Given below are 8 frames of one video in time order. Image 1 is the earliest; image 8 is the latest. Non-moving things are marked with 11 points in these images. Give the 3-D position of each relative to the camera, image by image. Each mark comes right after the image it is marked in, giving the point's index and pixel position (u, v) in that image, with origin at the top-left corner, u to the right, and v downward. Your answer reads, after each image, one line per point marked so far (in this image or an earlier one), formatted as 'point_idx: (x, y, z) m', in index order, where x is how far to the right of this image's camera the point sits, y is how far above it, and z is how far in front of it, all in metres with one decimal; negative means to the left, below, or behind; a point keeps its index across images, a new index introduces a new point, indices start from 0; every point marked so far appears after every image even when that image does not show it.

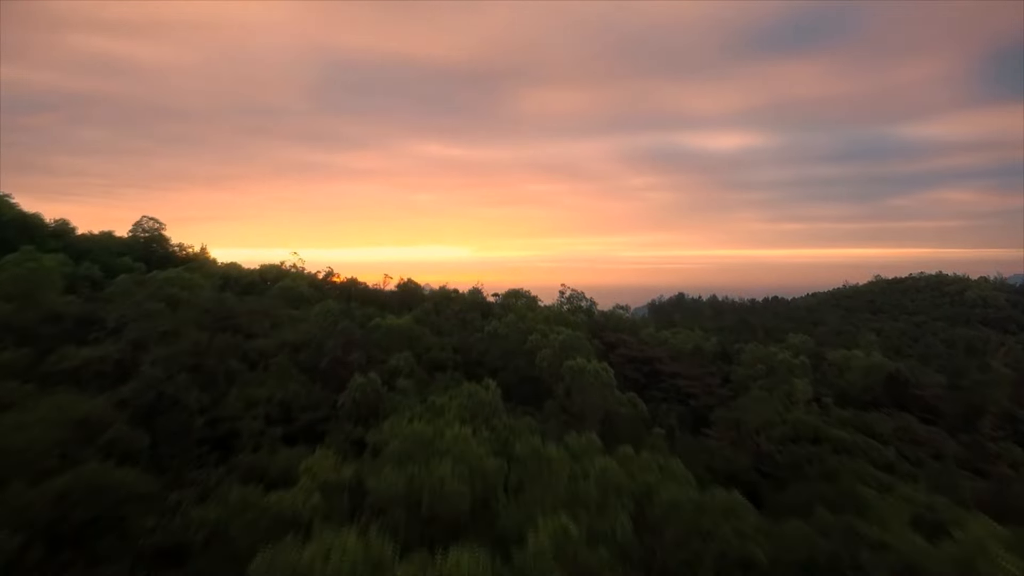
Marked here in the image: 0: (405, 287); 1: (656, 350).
0: (-2.3, 0.0, +14.0) m
1: (+3.4, -1.4, +15.0) m
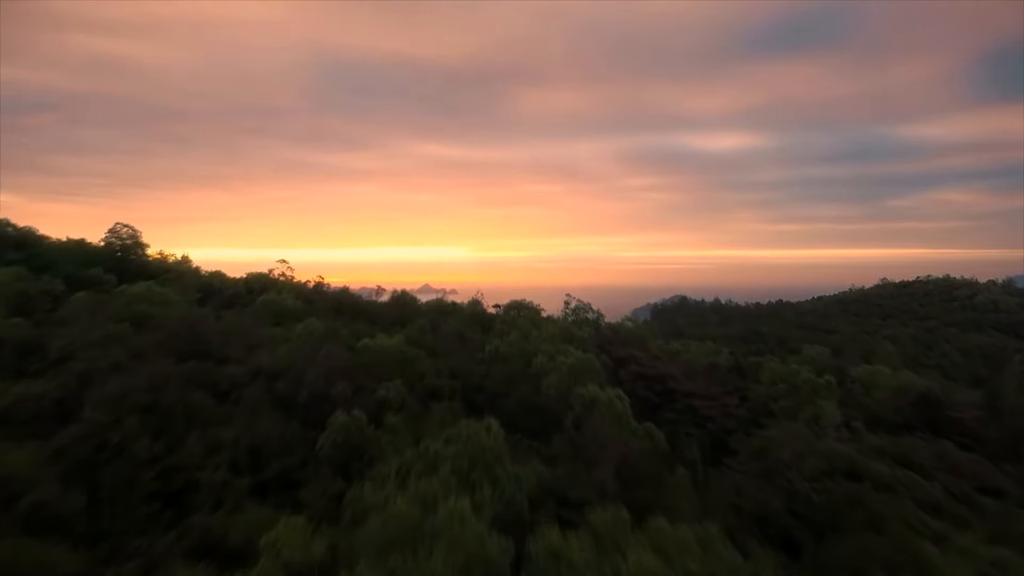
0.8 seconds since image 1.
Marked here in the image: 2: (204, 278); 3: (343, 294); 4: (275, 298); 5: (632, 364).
0: (-2.3, -0.3, +13.0) m
1: (+3.4, -1.7, +14.0) m
2: (-6.9, +0.2, +14.3) m
3: (-4.0, -0.2, +15.0) m
4: (-4.9, -0.2, +13.3) m
5: (+2.5, -1.7, +13.6) m
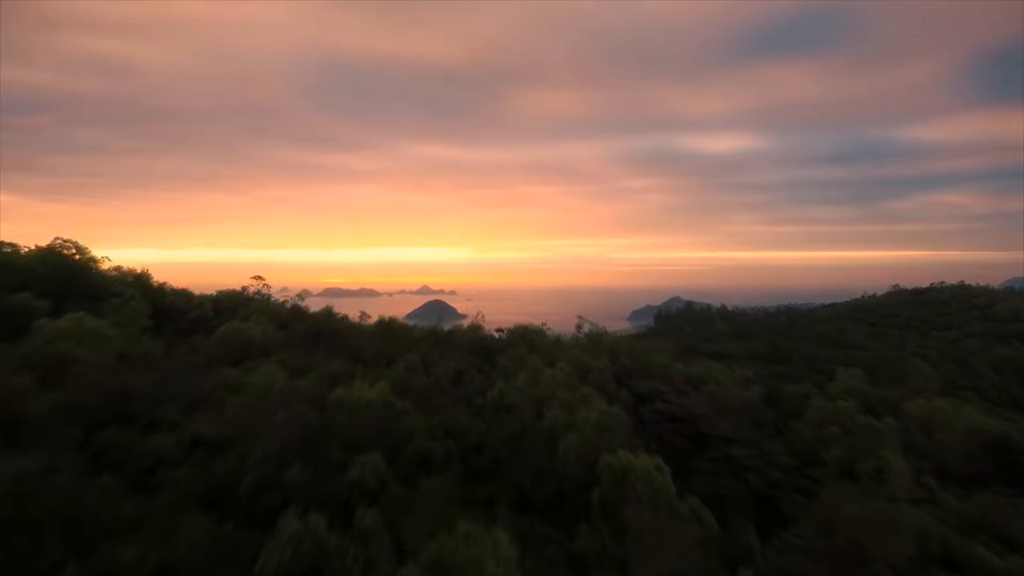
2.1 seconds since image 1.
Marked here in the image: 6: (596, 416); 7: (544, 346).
0: (-2.2, -0.7, +11.1) m
1: (+3.5, -2.2, +12.2) m
2: (-6.8, -0.3, +12.5) m
3: (-3.9, -0.6, +13.1) m
4: (-4.8, -0.6, +11.5) m
5: (+2.6, -2.1, +11.7) m
6: (+1.1, -1.6, +7.8) m
7: (+0.6, -1.1, +11.8) m
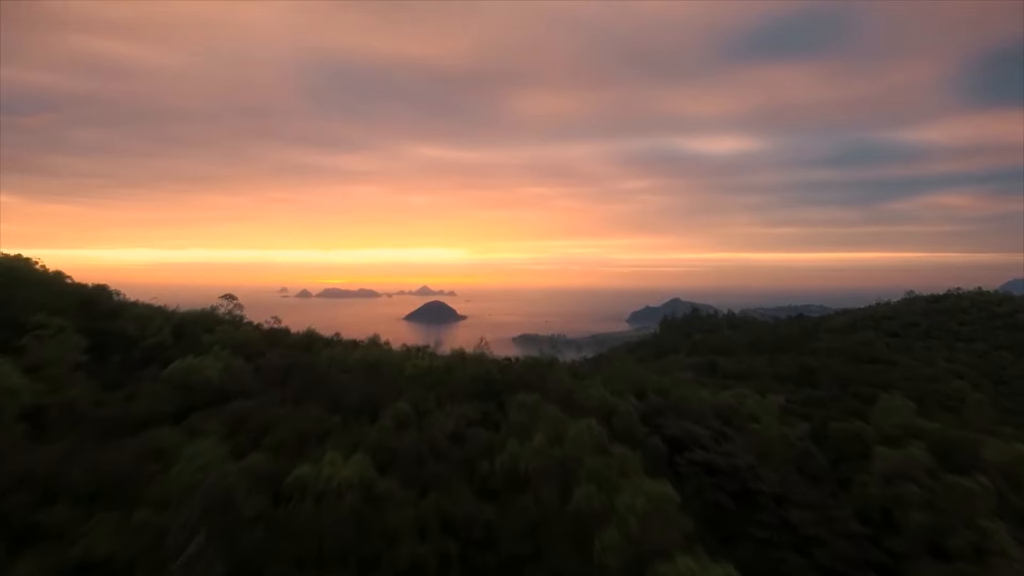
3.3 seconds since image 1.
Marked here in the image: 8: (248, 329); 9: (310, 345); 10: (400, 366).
0: (-2.0, -1.1, +9.3) m
1: (+3.7, -2.6, +10.4) m
2: (-6.7, -0.7, +10.6) m
3: (-3.7, -1.0, +11.3) m
4: (-4.7, -1.0, +9.6) m
5: (+2.8, -2.5, +9.9) m
6: (+1.2, -2.0, +6.0) m
7: (+0.7, -1.5, +10.0) m
8: (-5.1, -0.8, +12.1) m
9: (-3.7, -1.1, +11.7) m
10: (-1.7, -1.2, +9.6) m
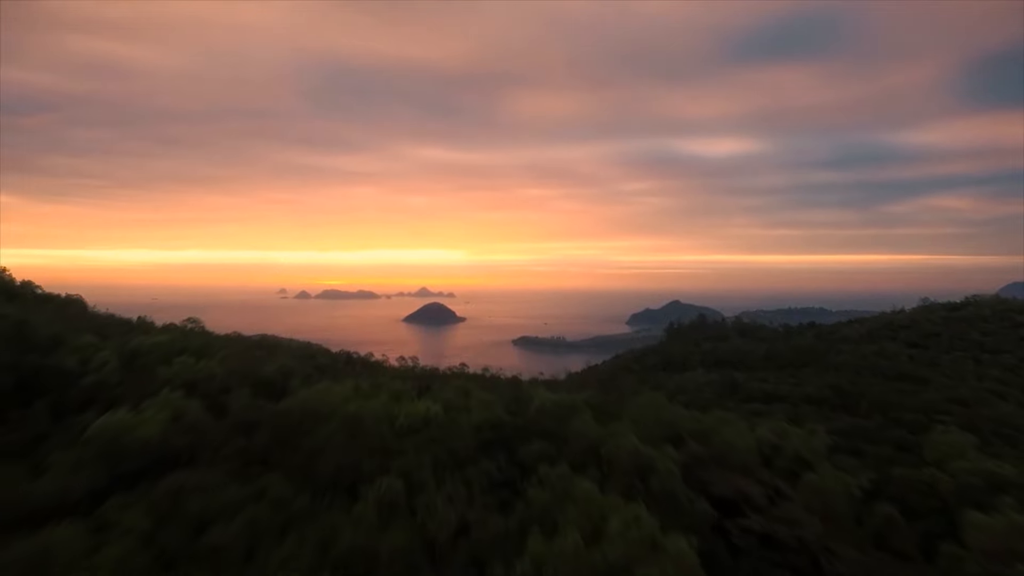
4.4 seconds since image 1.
0: (-1.8, -1.5, +7.5) m
1: (+3.9, -3.0, +8.6) m
2: (-6.5, -1.0, +8.8) m
3: (-3.5, -1.4, +9.5) m
4: (-4.5, -1.4, +7.8) m
5: (+3.0, -2.9, +8.1) m
6: (+1.4, -2.4, +4.2) m
7: (+0.9, -1.9, +8.2) m
8: (-4.9, -1.2, +10.3) m
9: (-3.5, -1.5, +9.9) m
10: (-1.5, -1.6, +7.8) m
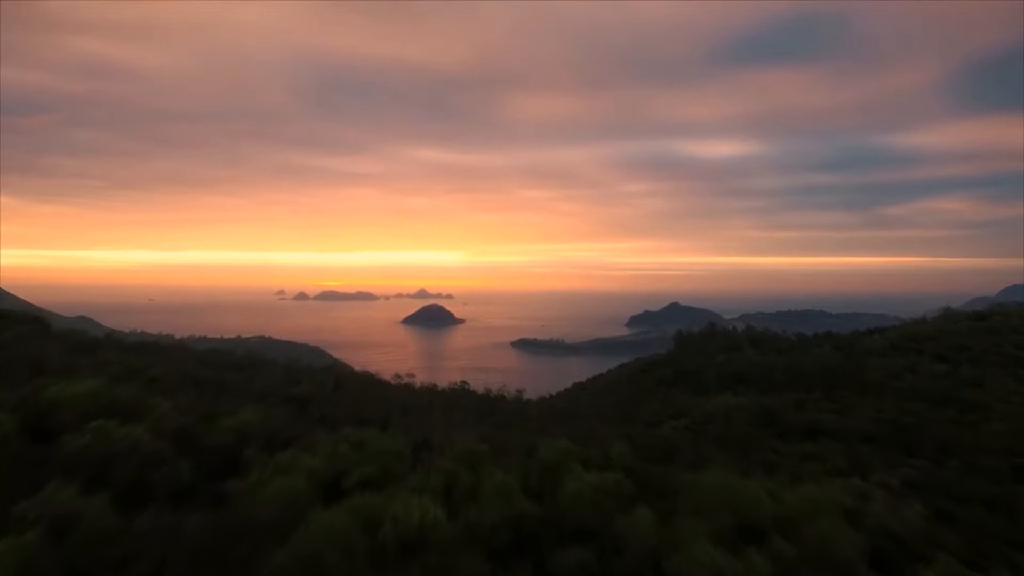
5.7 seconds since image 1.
0: (-1.5, -2.0, +5.1) m
1: (+4.2, -3.5, +6.2) m
2: (-6.2, -1.5, +6.4) m
3: (-3.2, -1.9, +7.1) m
4: (-4.2, -1.9, +5.4) m
5: (+3.3, -3.4, +5.7) m
6: (+1.7, -2.8, +1.8) m
7: (+1.2, -2.4, +5.8) m
8: (-4.6, -1.6, +7.9) m
9: (-3.2, -1.9, +7.5) m
10: (-1.3, -2.0, +5.5) m
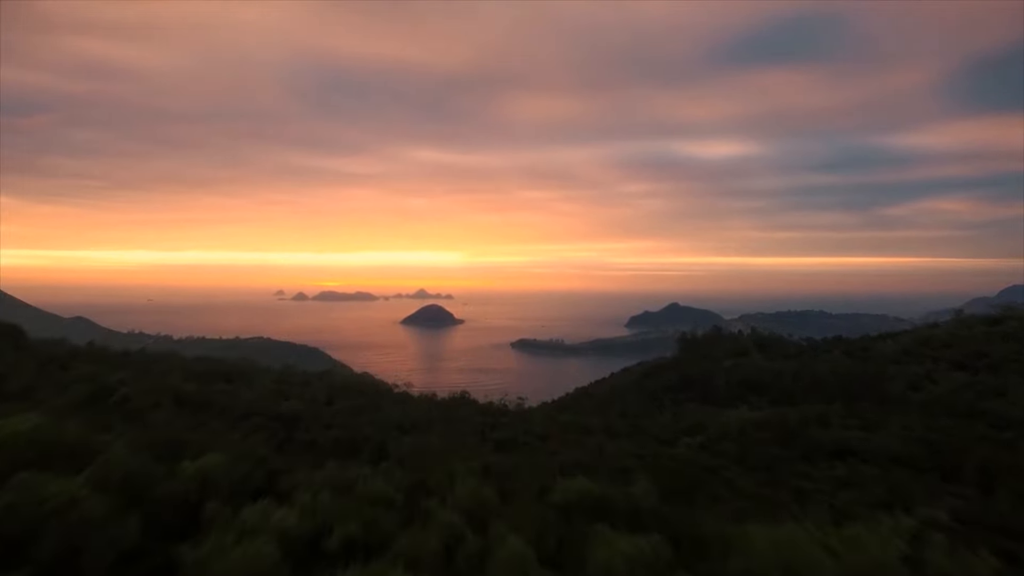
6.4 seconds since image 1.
0: (-1.4, -2.2, +3.9) m
1: (+4.3, -3.7, +5.0) m
2: (-6.1, -1.7, +5.2) m
3: (-3.1, -2.1, +5.9) m
4: (-4.0, -2.1, +4.2) m
5: (+3.4, -3.6, +4.5) m
6: (+1.9, -3.1, +0.6) m
7: (+1.4, -2.6, +4.6) m
8: (-4.5, -1.9, +6.7) m
9: (-3.1, -2.2, +6.2) m
10: (-1.1, -2.3, +4.2) m
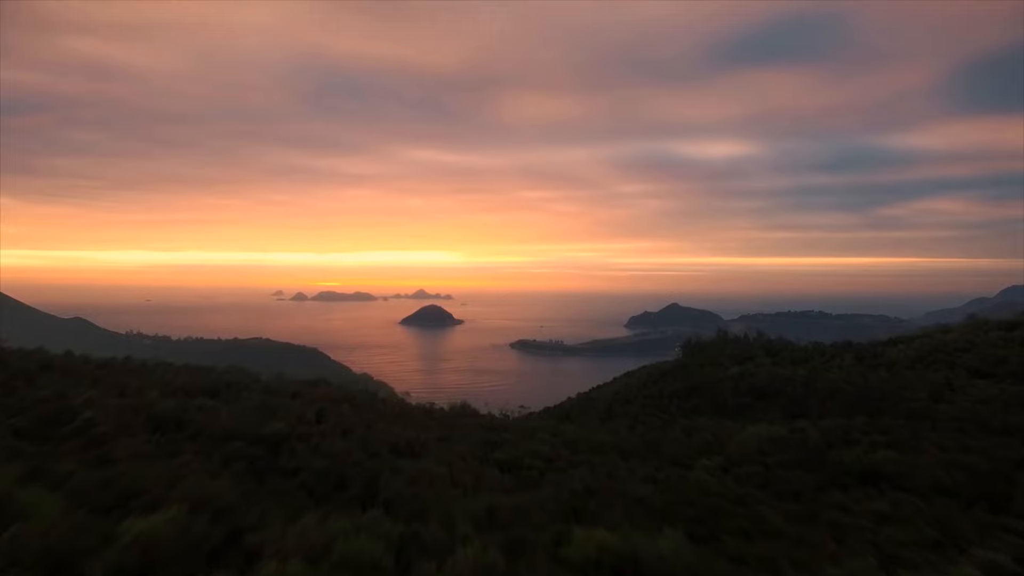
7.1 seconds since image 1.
0: (-1.3, -2.5, +2.6) m
1: (+4.4, -3.9, +3.7) m
2: (-5.9, -2.0, +3.9) m
3: (-3.0, -2.4, +4.6) m
4: (-3.9, -2.4, +2.9) m
5: (+3.5, -3.9, +3.2) m
6: (+2.0, -3.3, -0.7) m
7: (+1.5, -2.8, +3.3) m
8: (-4.4, -2.1, +5.4) m
9: (-3.0, -2.4, +4.9) m
10: (-1.0, -2.5, +2.9) m
